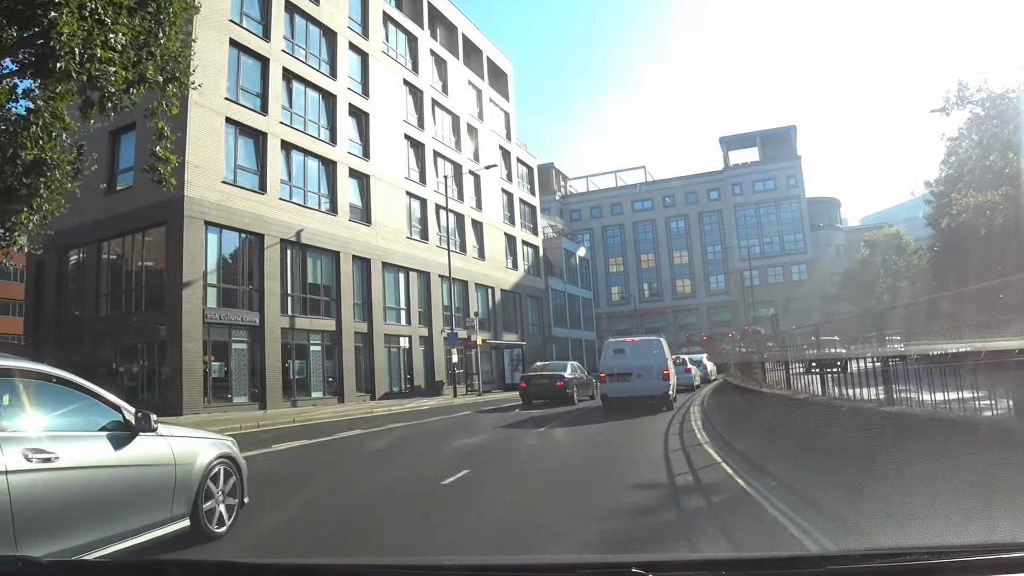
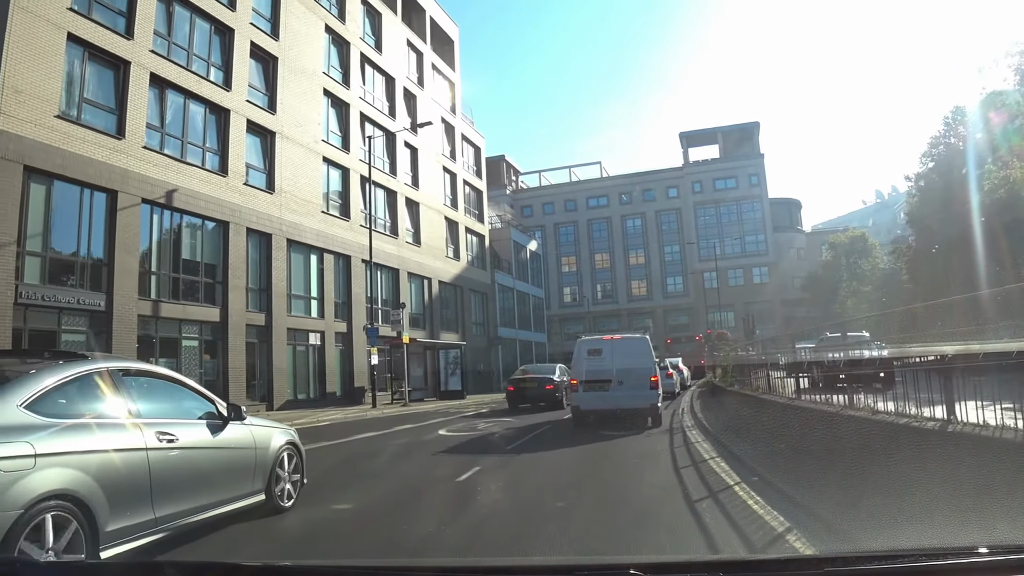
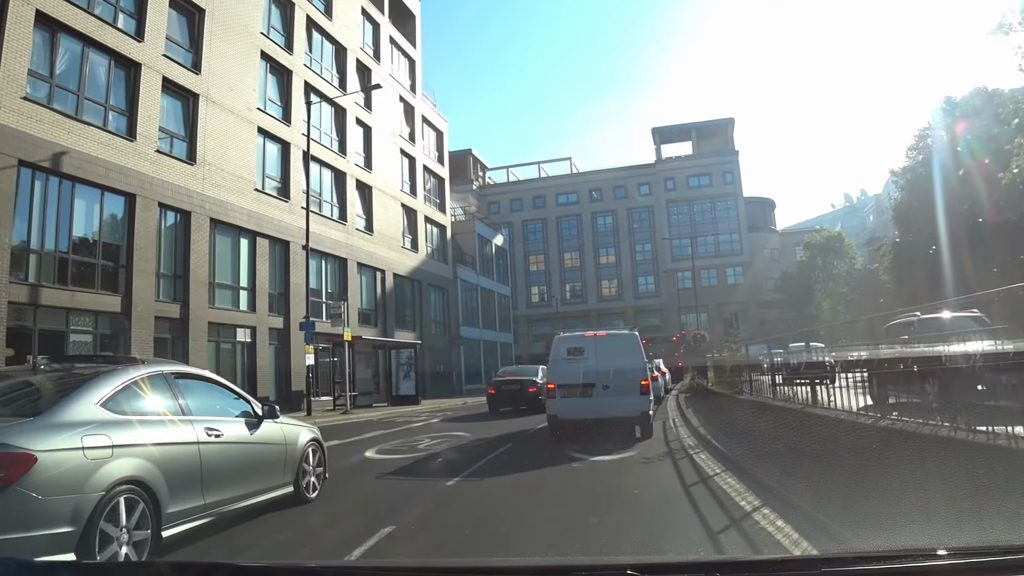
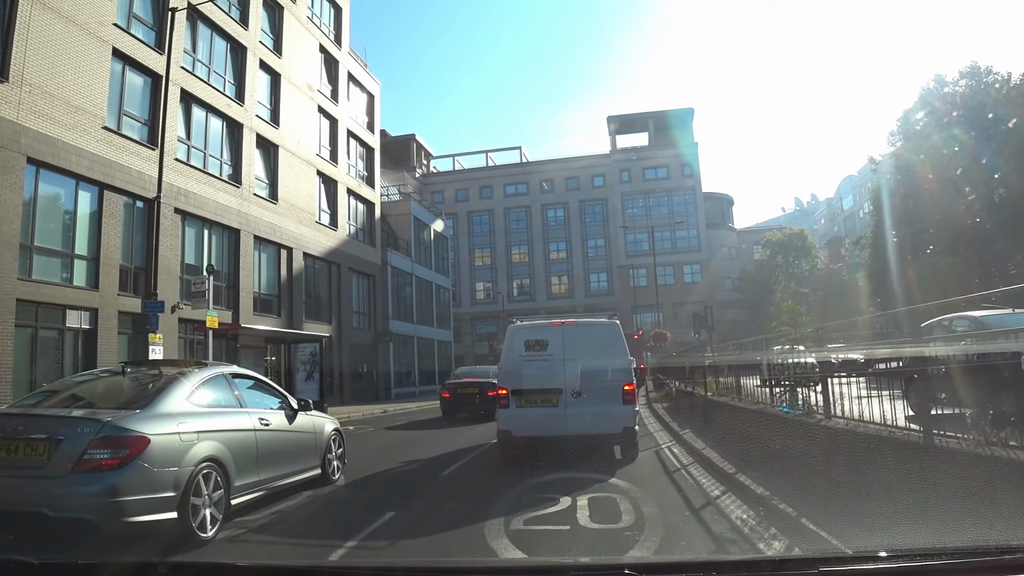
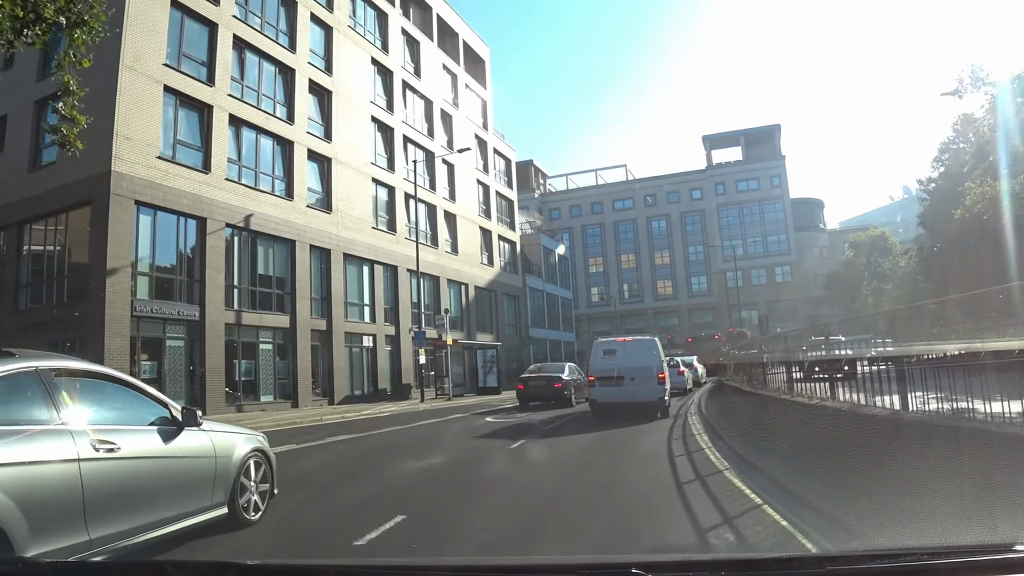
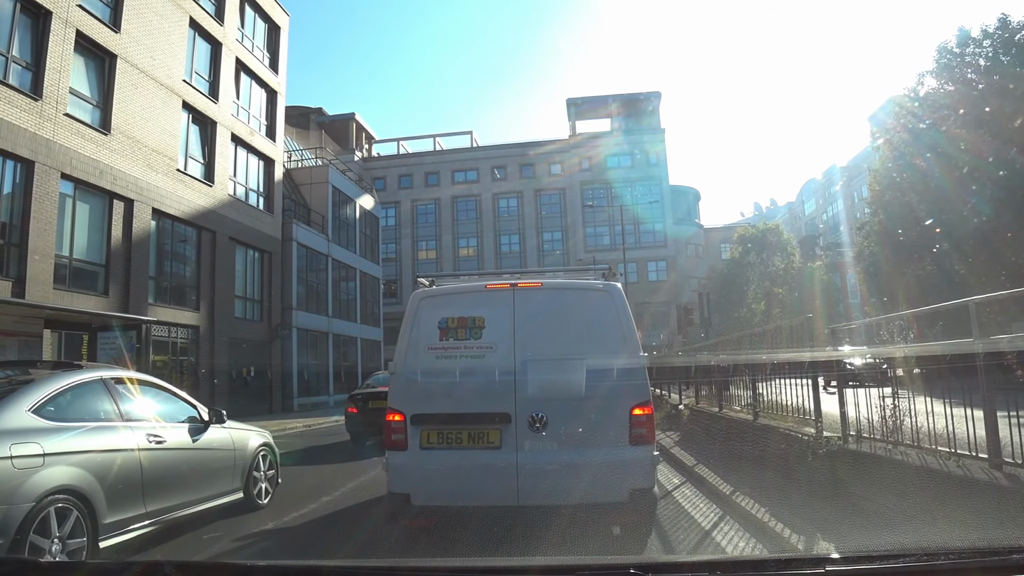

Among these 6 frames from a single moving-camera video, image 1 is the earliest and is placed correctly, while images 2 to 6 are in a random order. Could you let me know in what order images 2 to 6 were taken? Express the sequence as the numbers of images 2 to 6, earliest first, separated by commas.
5, 2, 3, 4, 6
